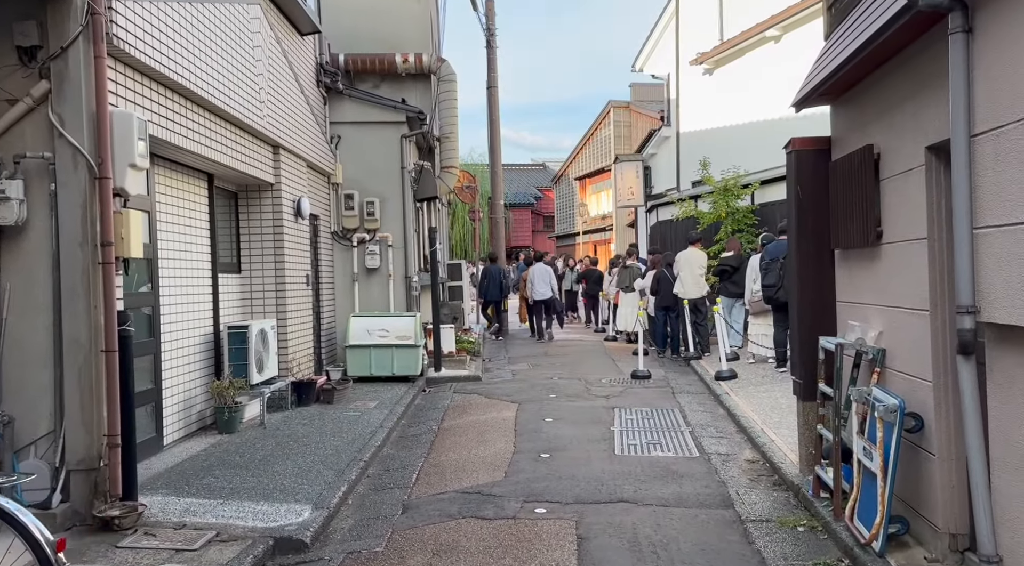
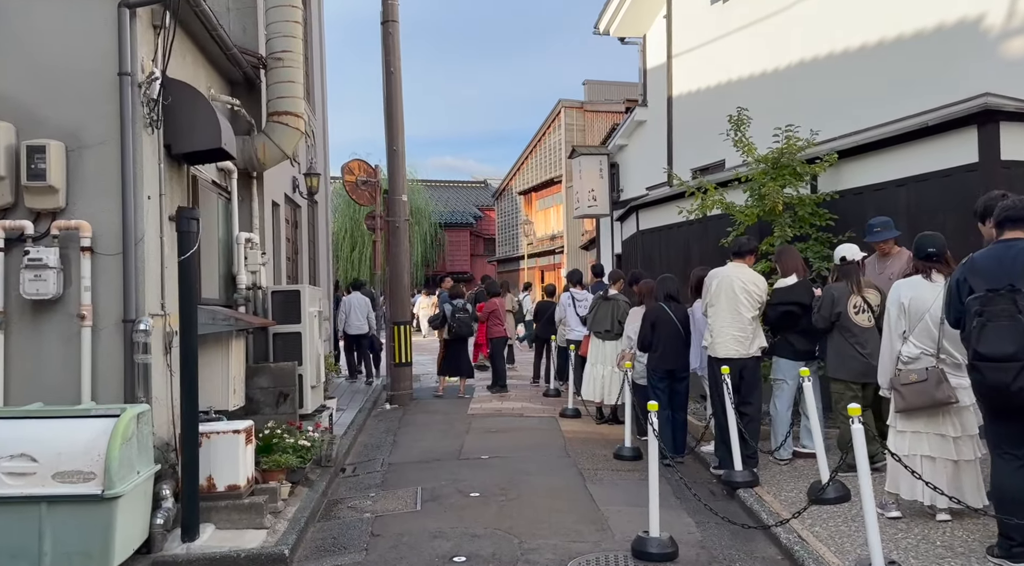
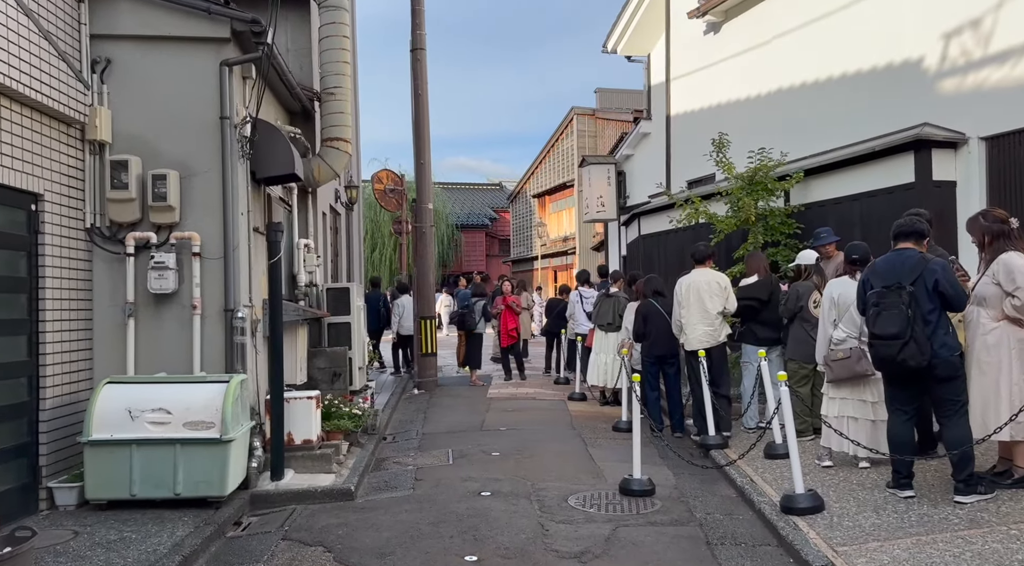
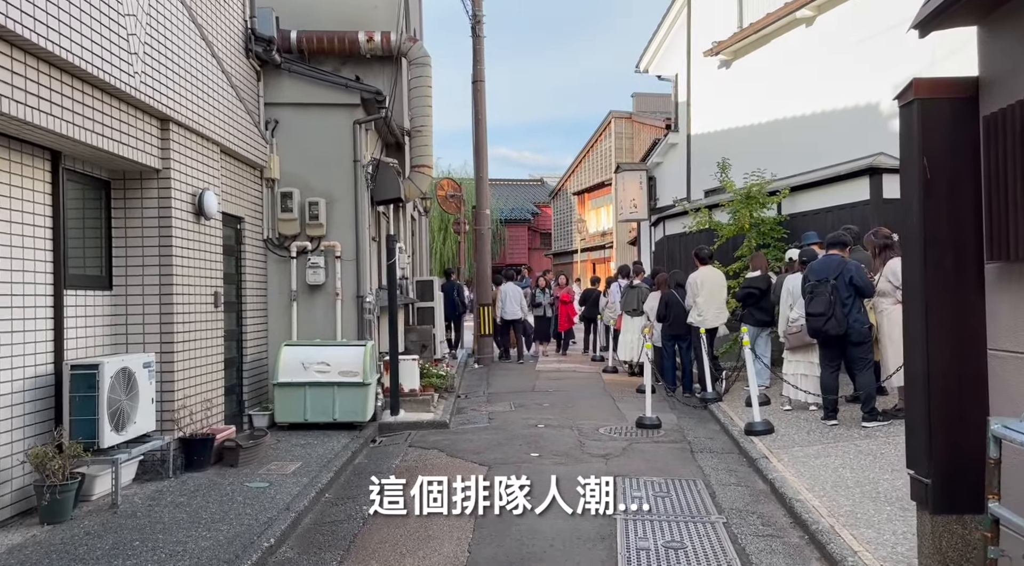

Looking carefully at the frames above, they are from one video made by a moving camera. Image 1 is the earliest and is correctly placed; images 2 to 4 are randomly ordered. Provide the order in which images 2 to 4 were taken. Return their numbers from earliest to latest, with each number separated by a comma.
4, 3, 2
